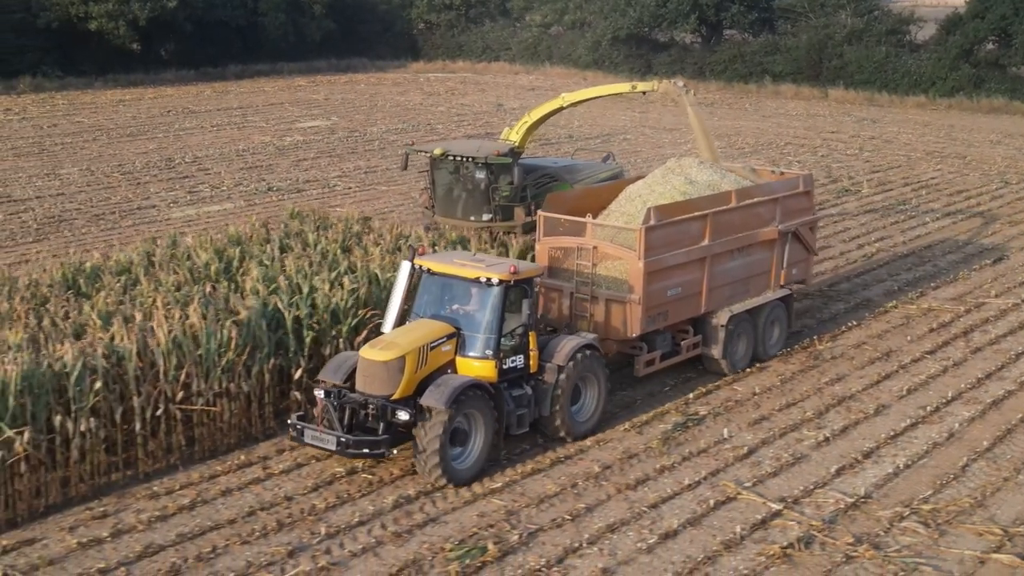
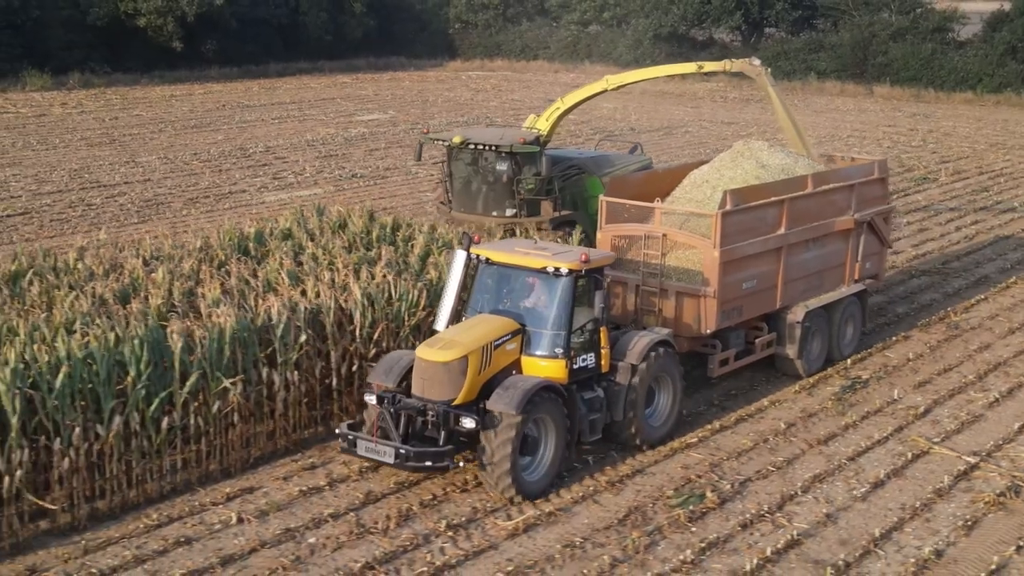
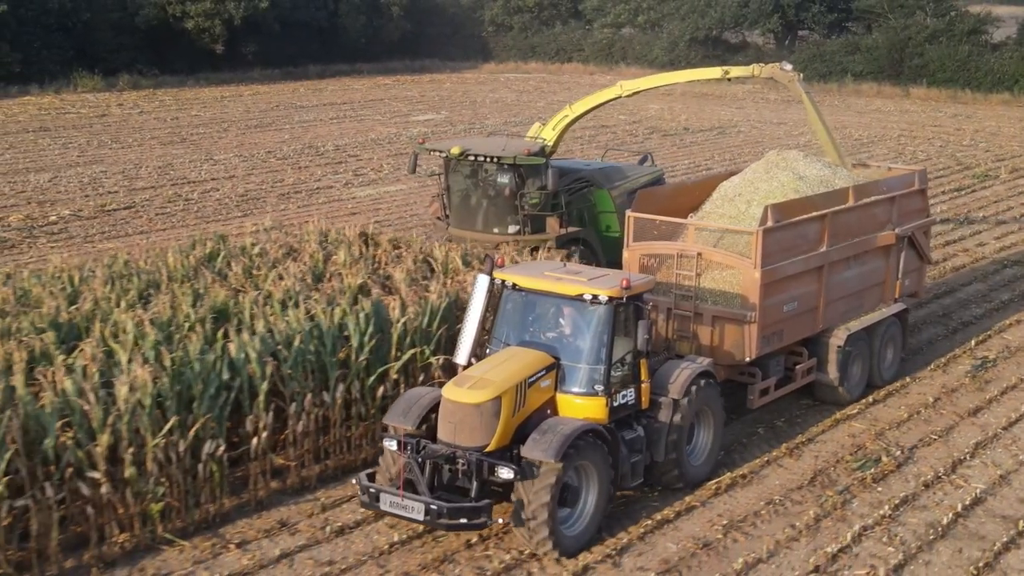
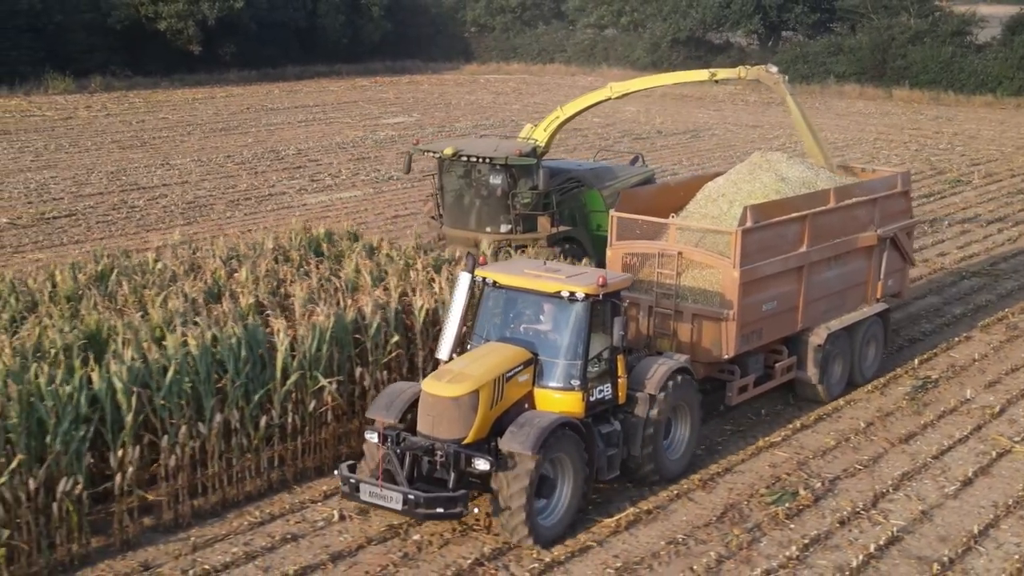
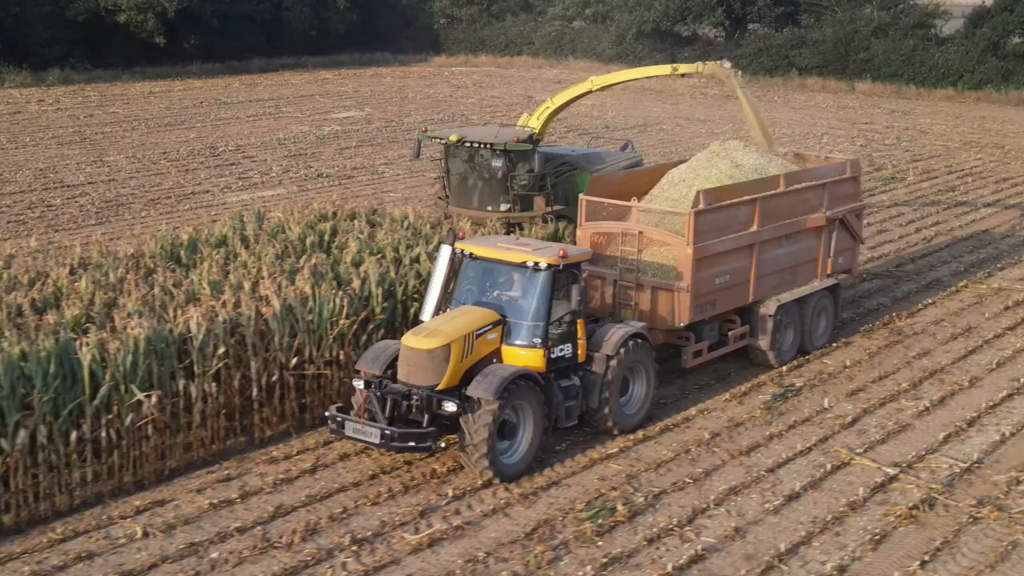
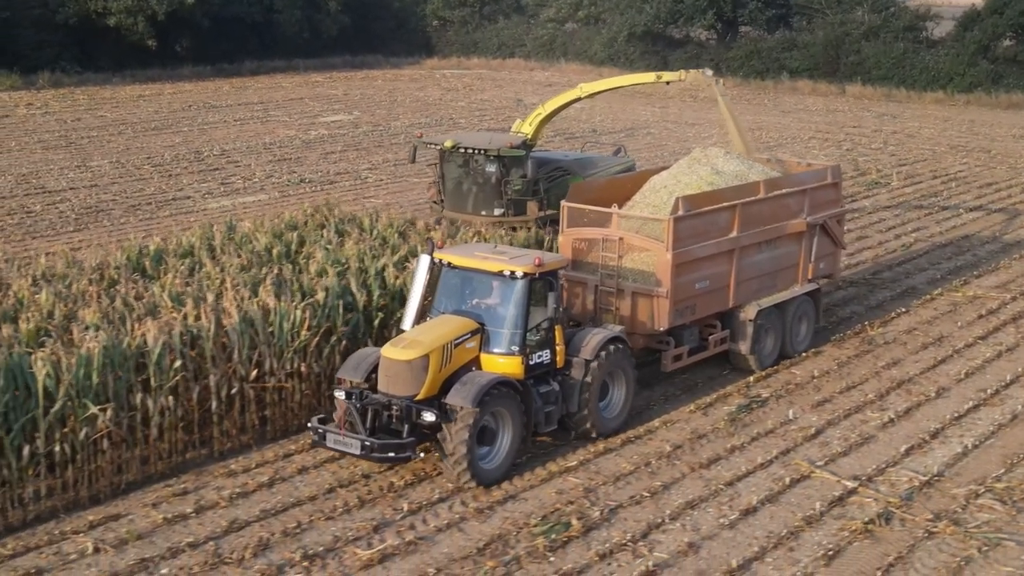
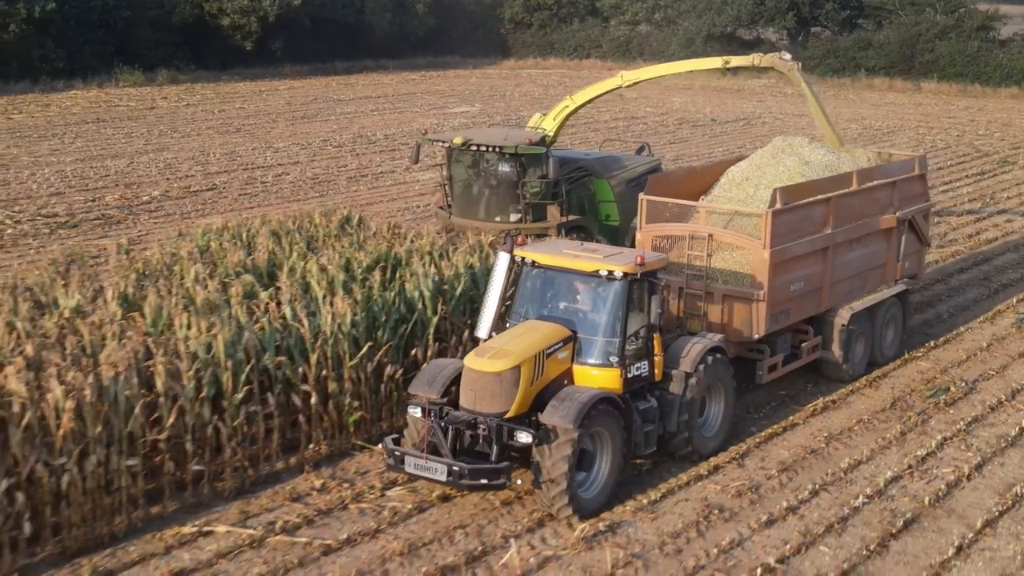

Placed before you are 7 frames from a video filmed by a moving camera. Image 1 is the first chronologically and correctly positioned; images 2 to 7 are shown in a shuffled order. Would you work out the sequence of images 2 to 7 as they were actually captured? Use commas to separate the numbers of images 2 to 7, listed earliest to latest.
6, 5, 2, 4, 3, 7
